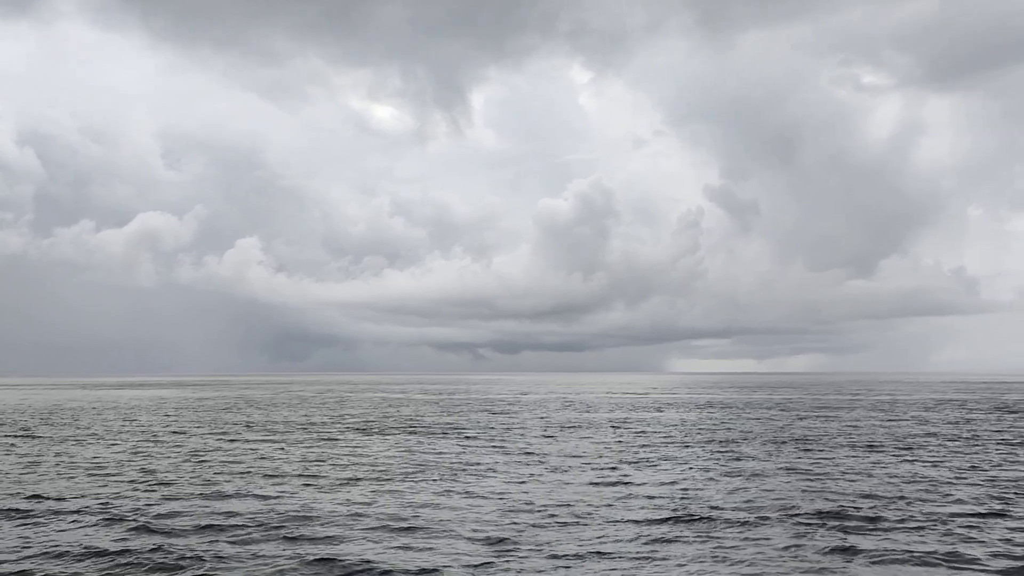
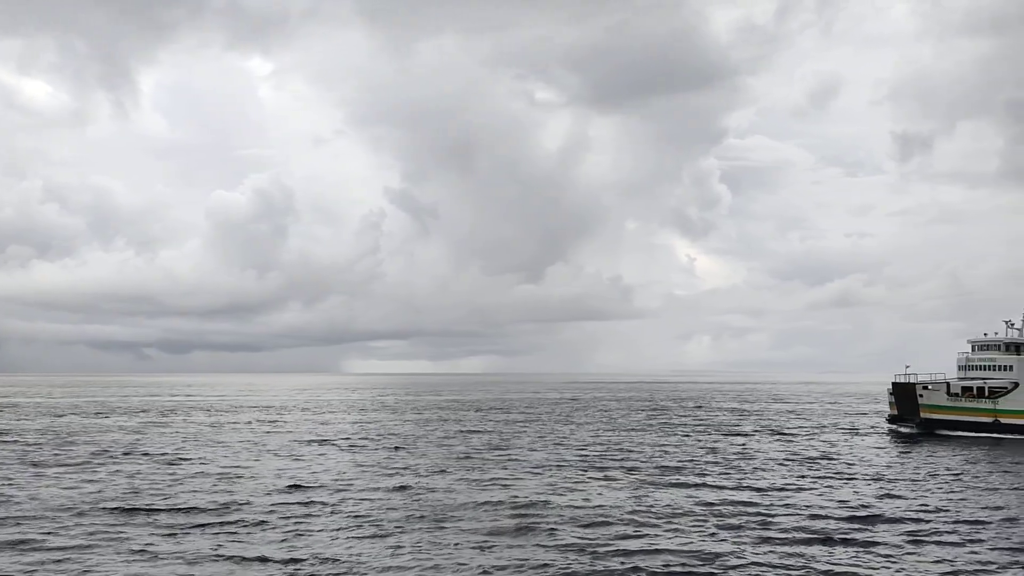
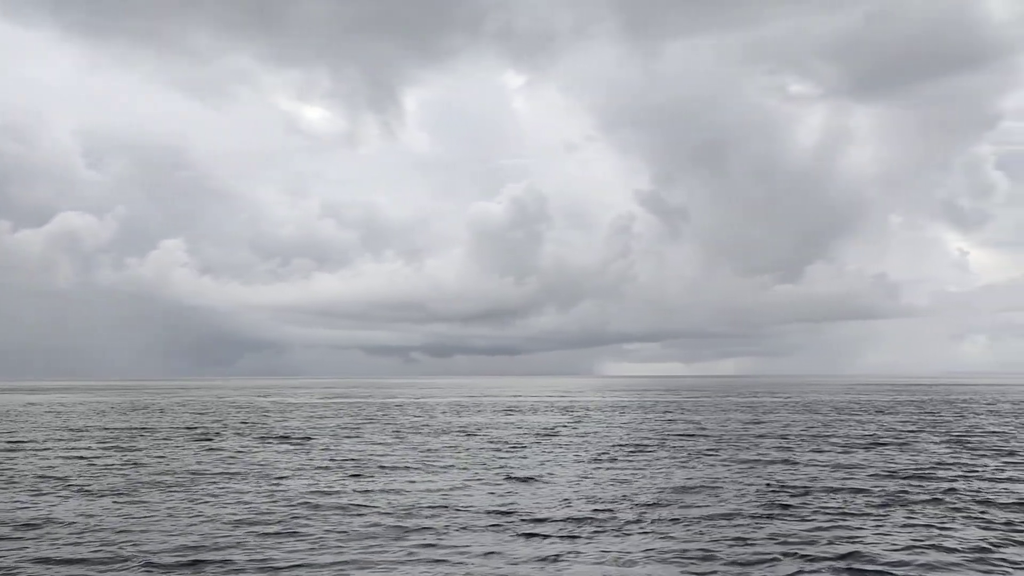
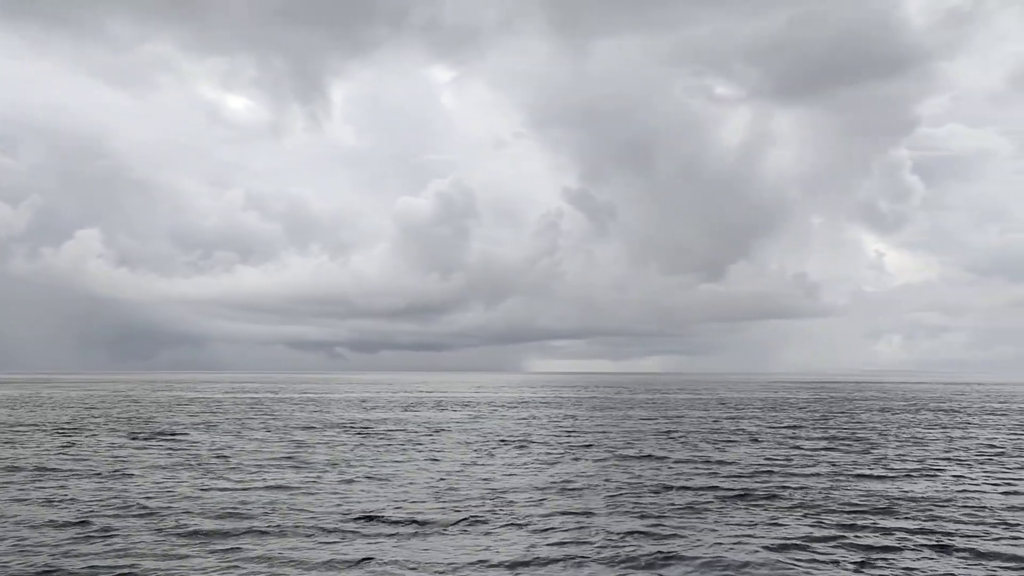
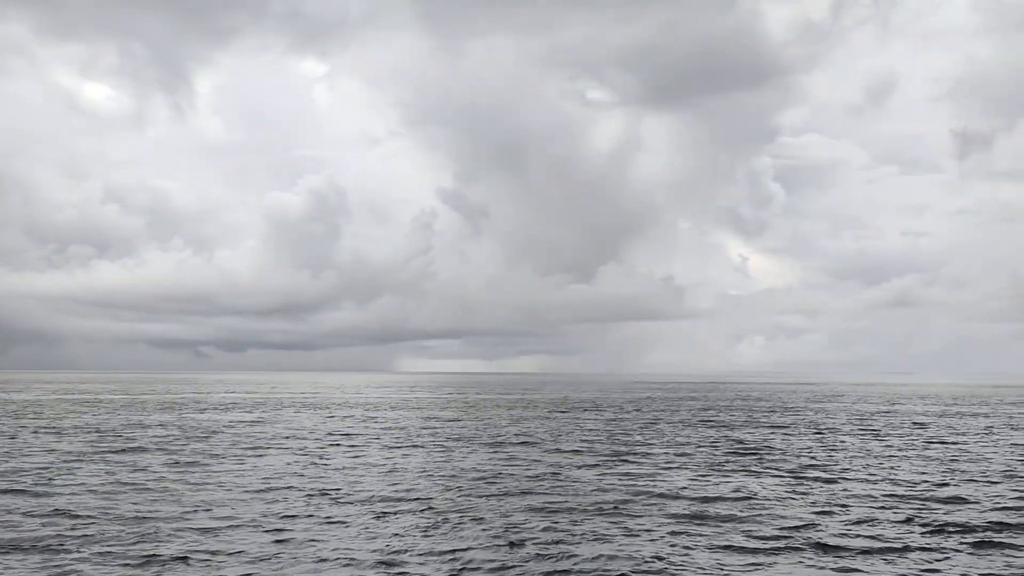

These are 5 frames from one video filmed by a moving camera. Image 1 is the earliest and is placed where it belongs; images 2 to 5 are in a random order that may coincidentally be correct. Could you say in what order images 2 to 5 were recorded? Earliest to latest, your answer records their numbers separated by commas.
3, 4, 5, 2
